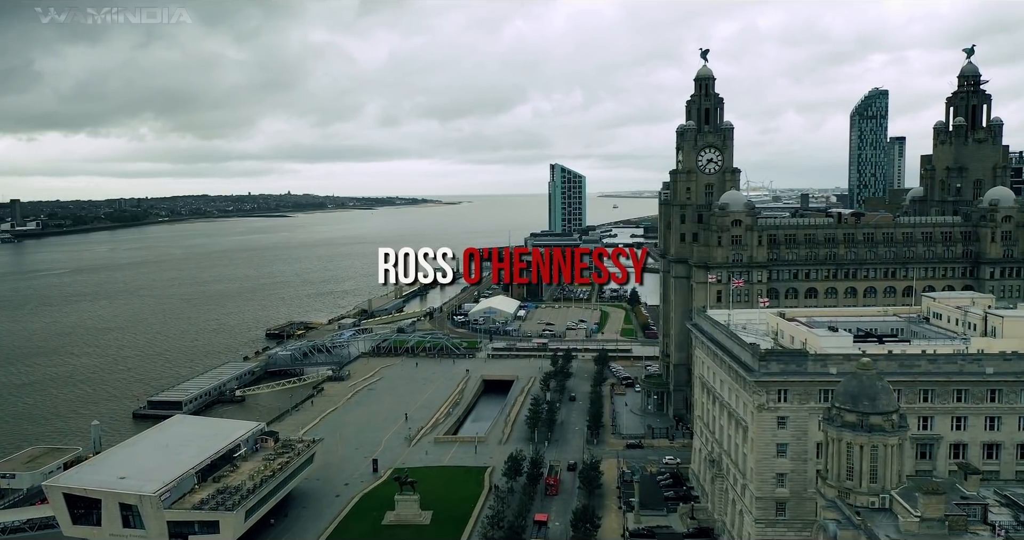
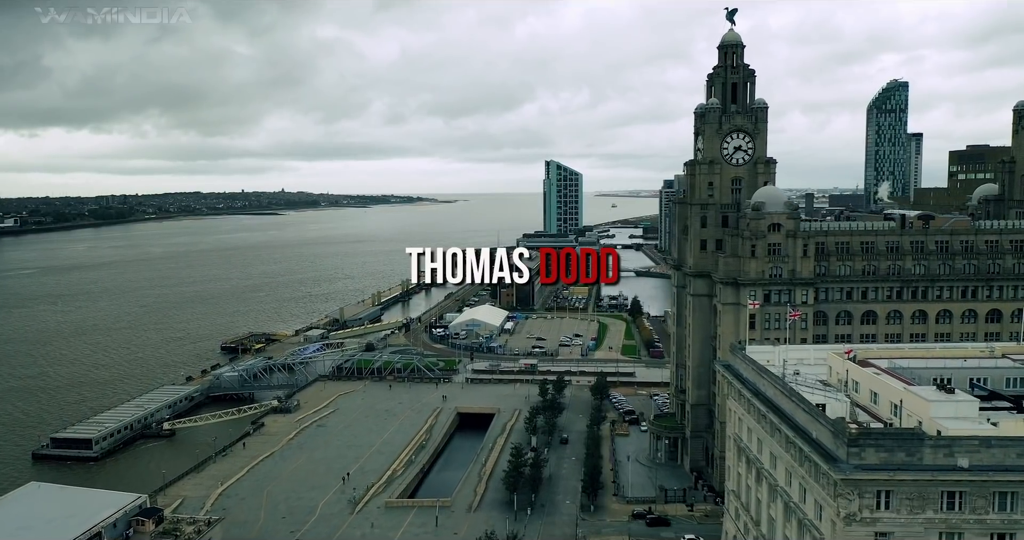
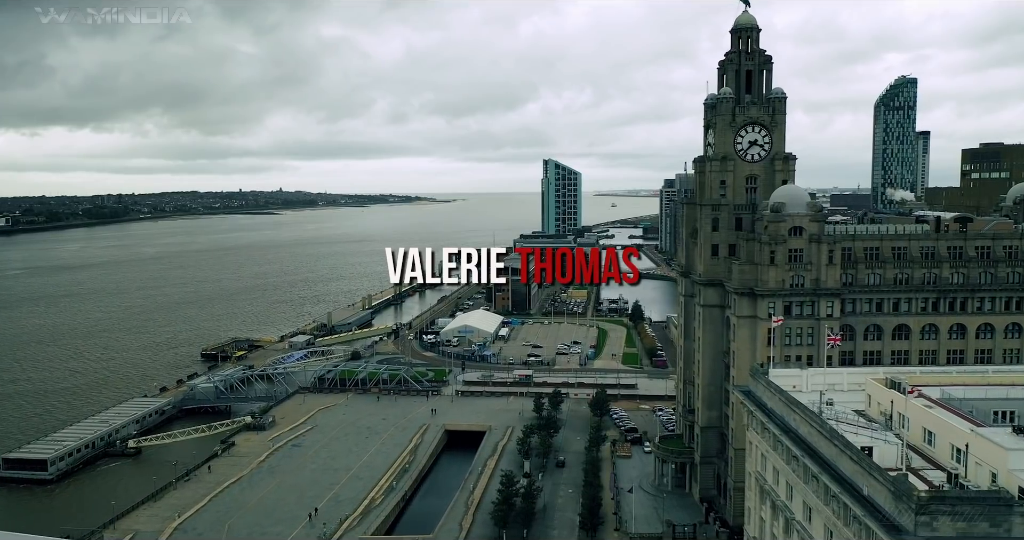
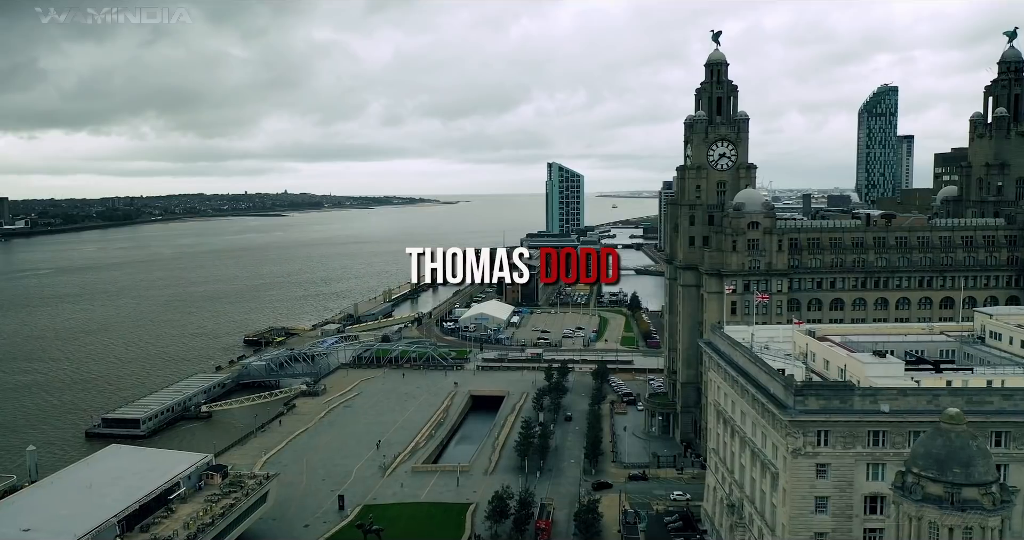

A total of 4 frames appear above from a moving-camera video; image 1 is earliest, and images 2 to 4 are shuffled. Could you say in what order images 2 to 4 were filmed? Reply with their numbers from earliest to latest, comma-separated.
4, 2, 3
